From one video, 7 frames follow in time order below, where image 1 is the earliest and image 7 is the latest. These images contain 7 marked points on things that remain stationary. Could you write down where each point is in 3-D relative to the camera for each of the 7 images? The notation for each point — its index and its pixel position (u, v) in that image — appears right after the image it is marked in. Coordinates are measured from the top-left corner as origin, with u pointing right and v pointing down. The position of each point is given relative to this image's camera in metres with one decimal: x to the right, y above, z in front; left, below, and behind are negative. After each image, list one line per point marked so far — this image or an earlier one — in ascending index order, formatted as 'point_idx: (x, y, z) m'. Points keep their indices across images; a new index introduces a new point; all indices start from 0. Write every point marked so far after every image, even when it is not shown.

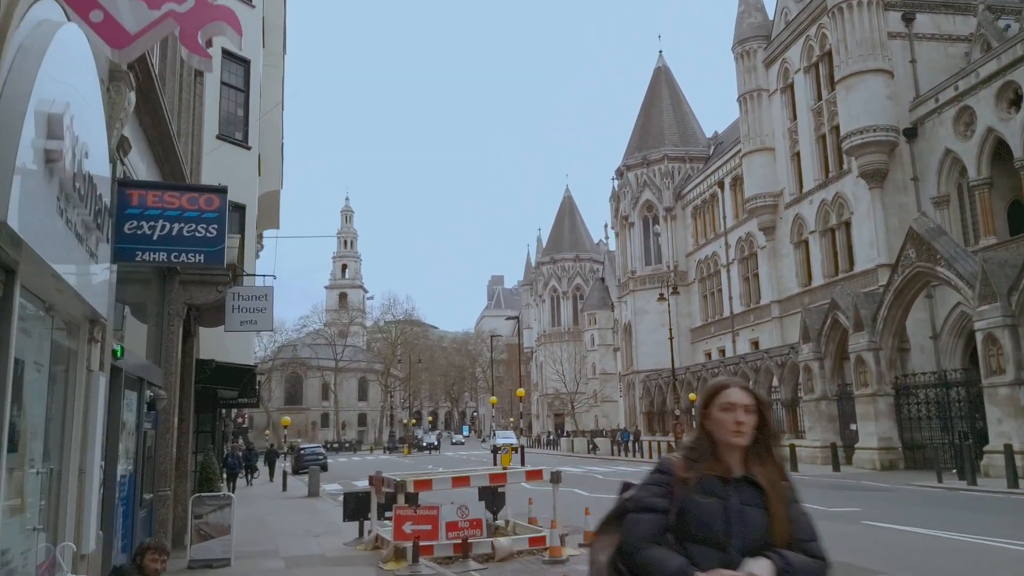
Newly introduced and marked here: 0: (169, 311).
0: (-4.3, -0.3, +9.9) m
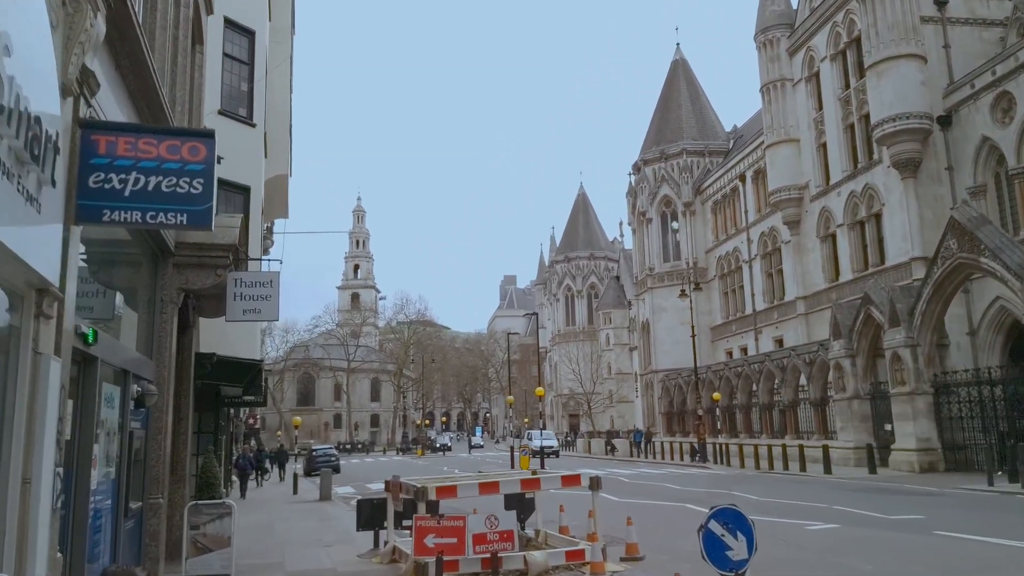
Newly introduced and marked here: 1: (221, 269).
0: (-3.9, -0.1, +8.9) m
1: (-3.4, +0.2, +9.2) m
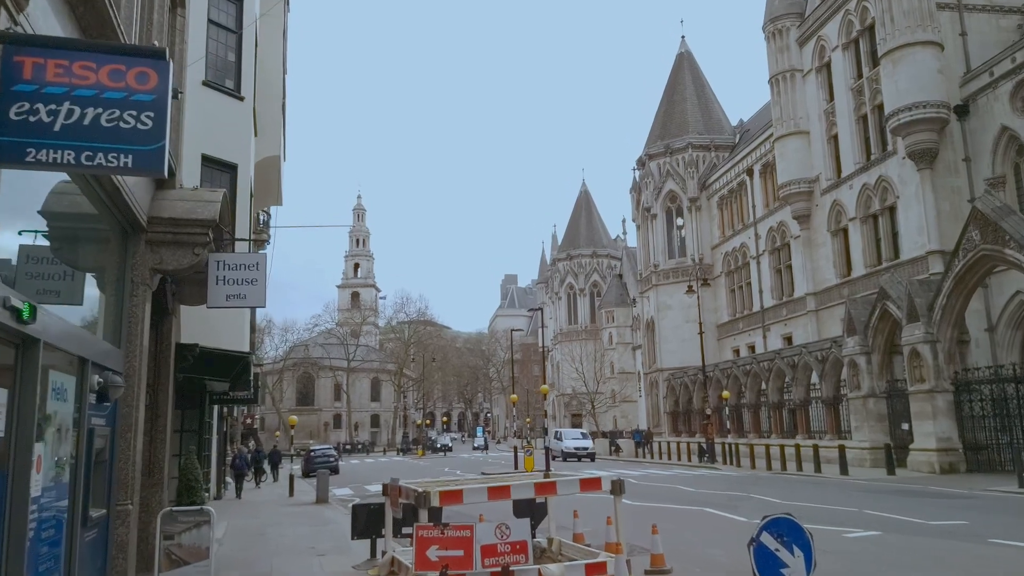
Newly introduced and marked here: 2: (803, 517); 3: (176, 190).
0: (-3.8, +0.1, +7.9) m
1: (-3.3, +0.4, +8.3) m
2: (+4.6, -3.7, +12.8) m
3: (-3.7, +1.1, +8.7) m
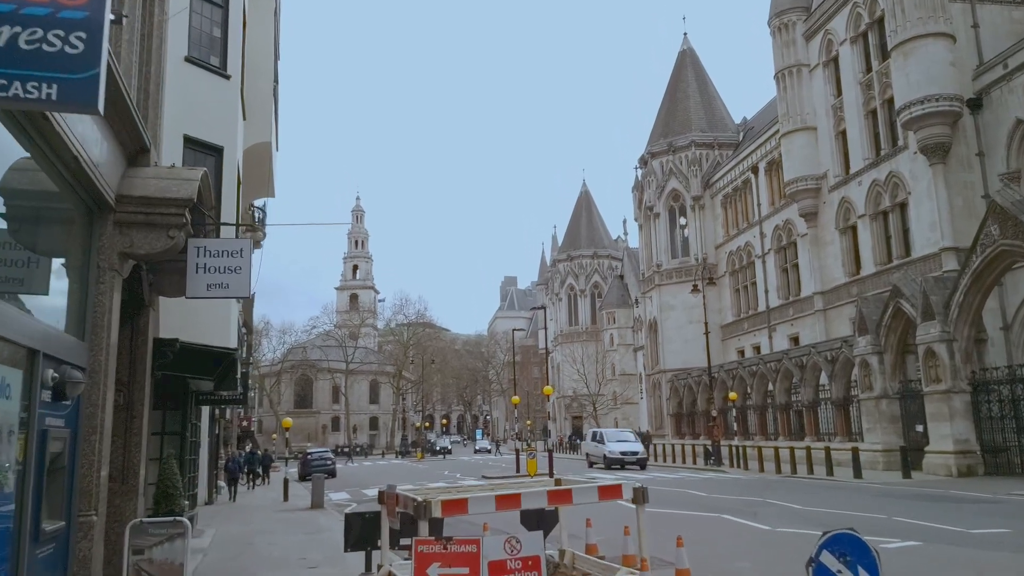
0: (-3.7, +0.2, +7.1) m
1: (-3.2, +0.6, +7.5) m
2: (+4.7, -3.6, +12.0) m
3: (-3.6, +1.2, +7.9) m
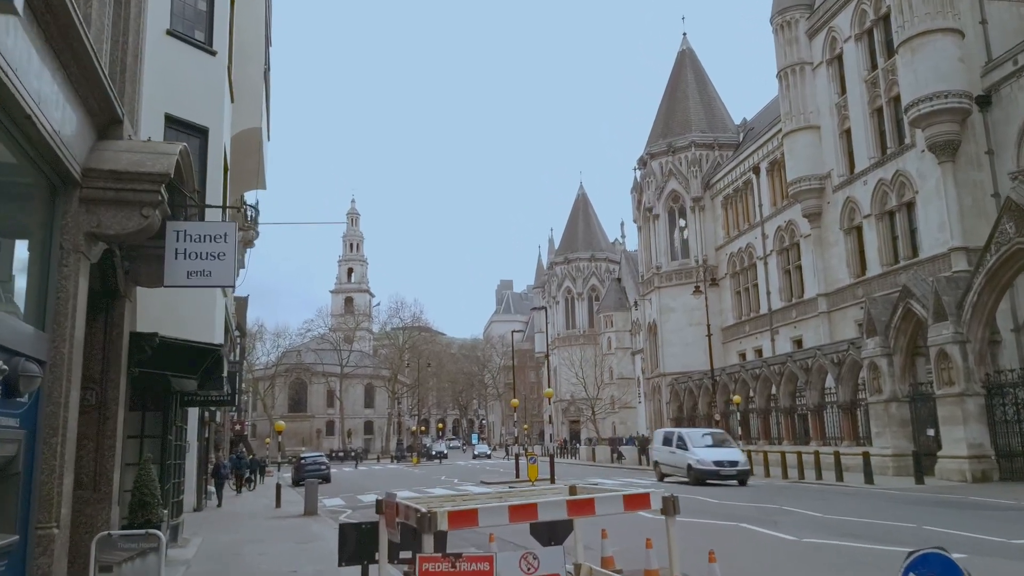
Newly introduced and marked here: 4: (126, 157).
0: (-3.6, +0.3, +6.4) m
1: (-3.1, +0.7, +6.7) m
2: (+4.8, -3.5, +11.3) m
3: (-3.5, +1.3, +7.1) m
4: (-3.3, +1.1, +6.8) m
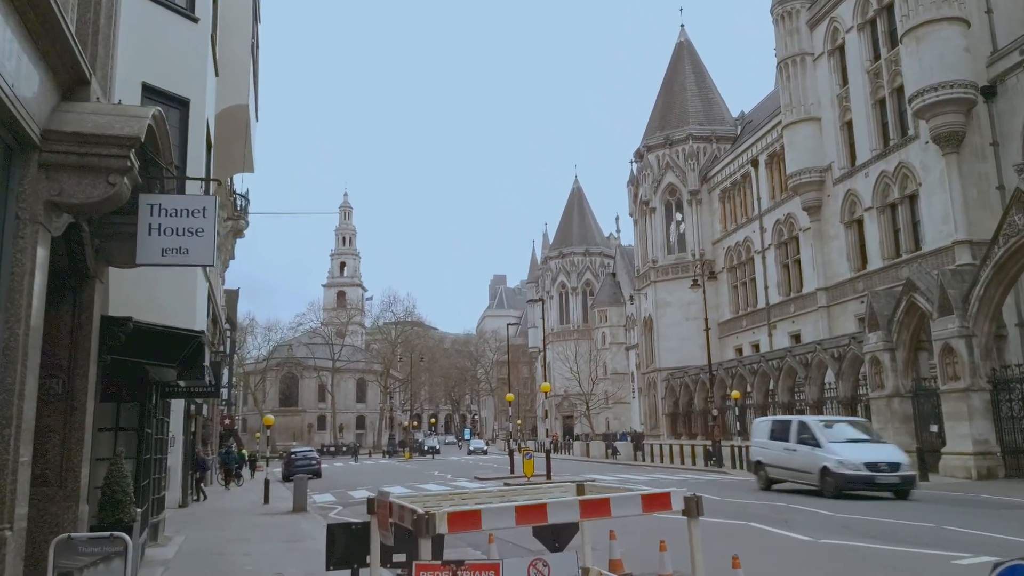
0: (-3.5, +0.5, +5.7) m
1: (-3.0, +0.9, +6.1) m
2: (+4.8, -3.3, +10.7) m
3: (-3.4, +1.5, +6.5) m
4: (-3.2, +1.3, +6.1) m
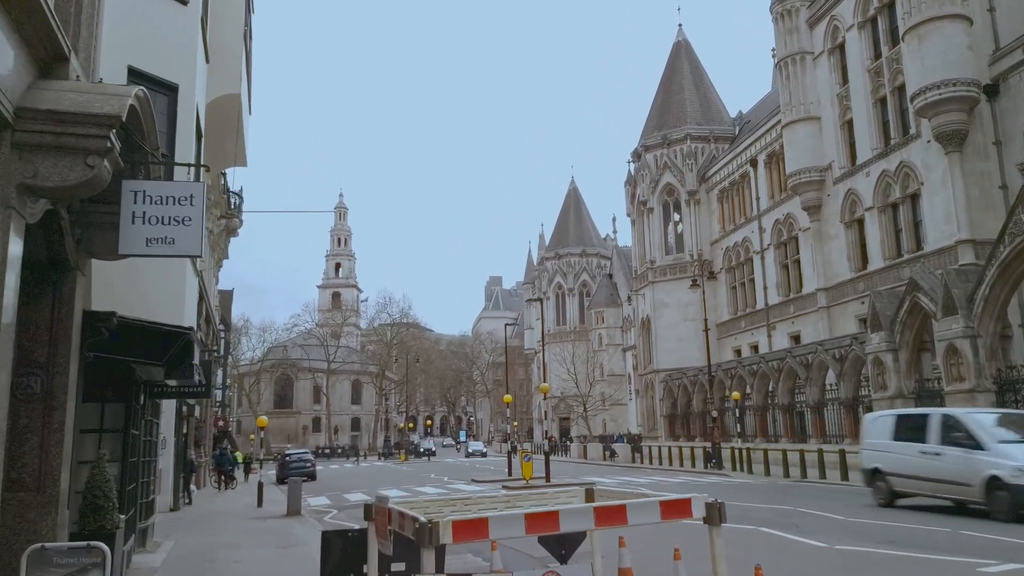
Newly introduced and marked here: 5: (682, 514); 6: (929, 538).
0: (-3.5, +0.6, +5.3) m
1: (-2.9, +0.9, +5.7) m
2: (+4.8, -3.3, +10.4) m
3: (-3.4, +1.6, +6.1) m
4: (-3.2, +1.4, +5.7) m
5: (+1.1, -1.5, +5.3) m
6: (+5.5, -3.3, +10.6) m
